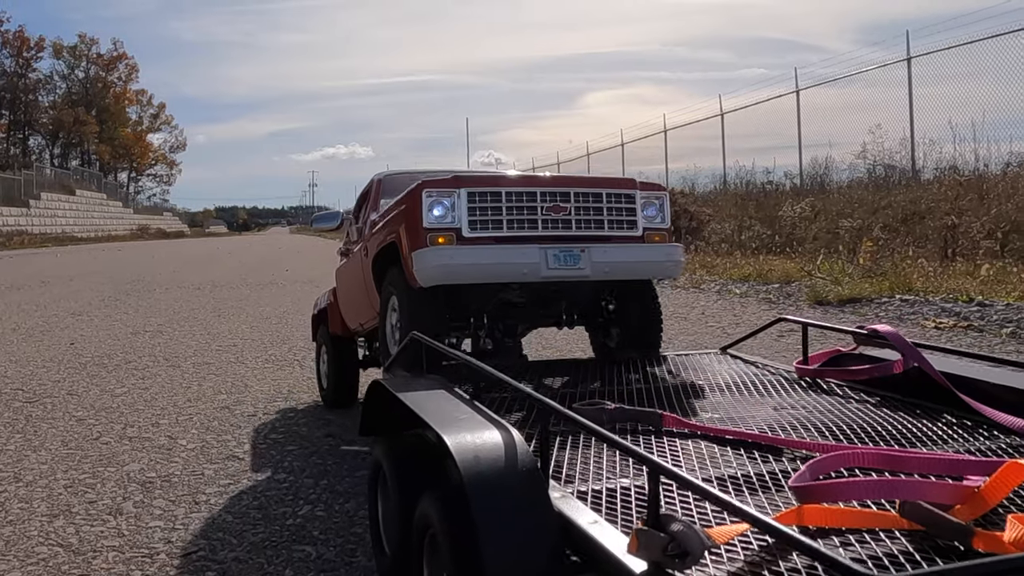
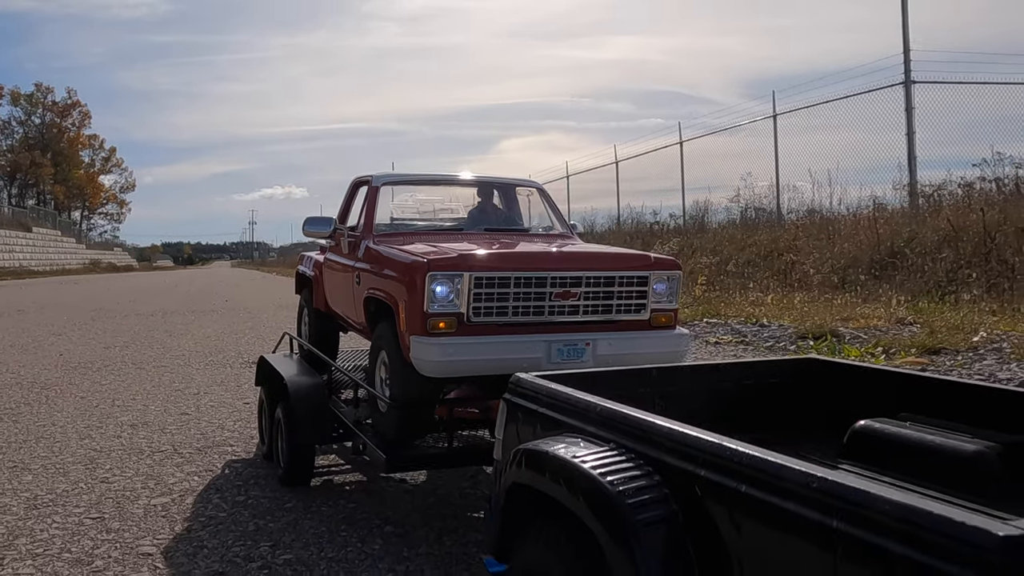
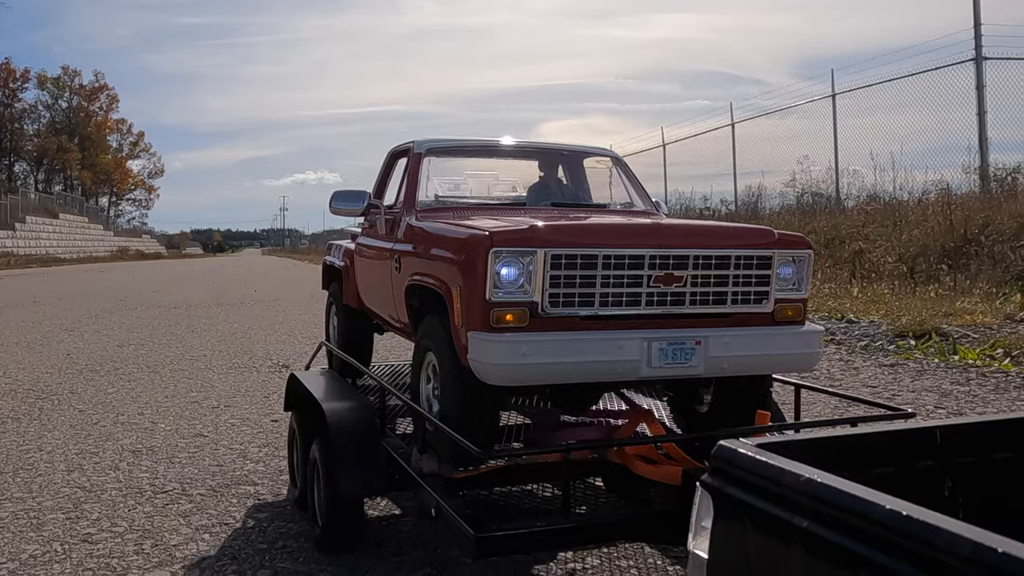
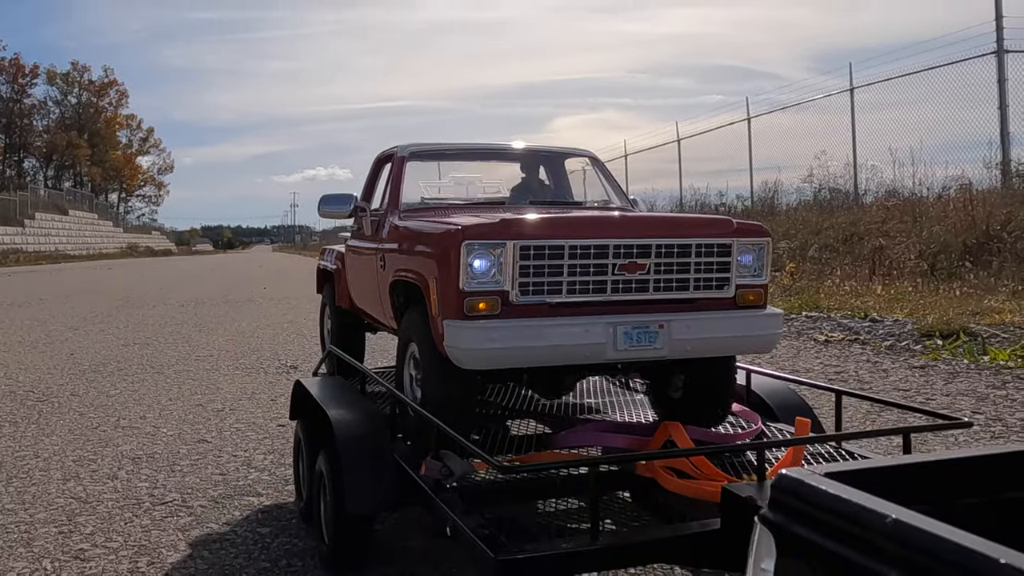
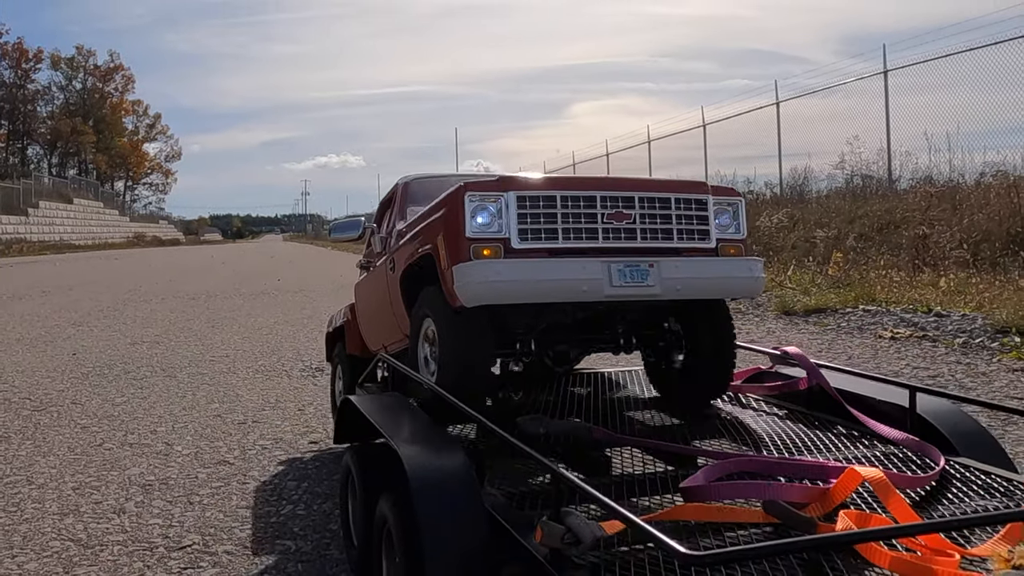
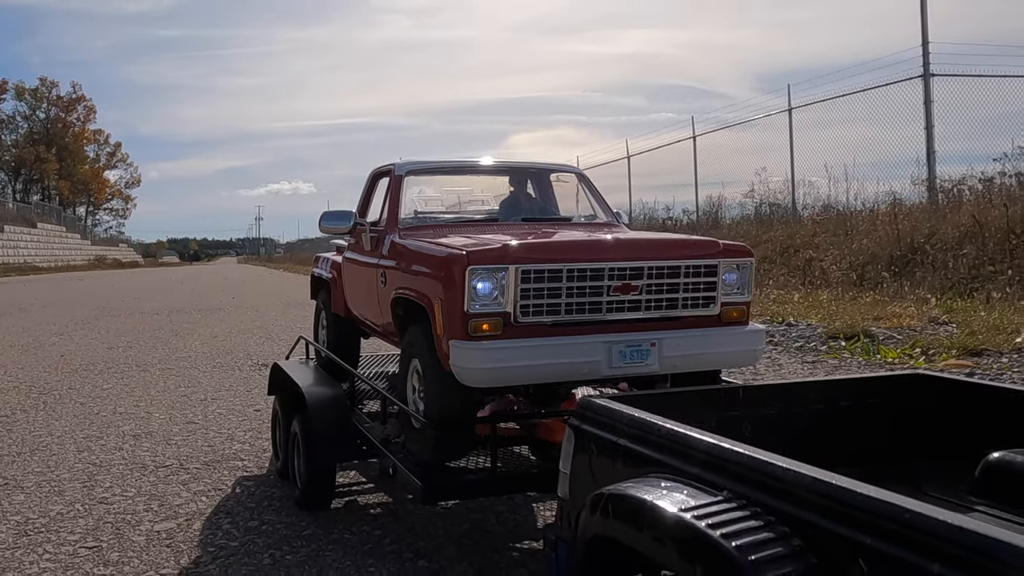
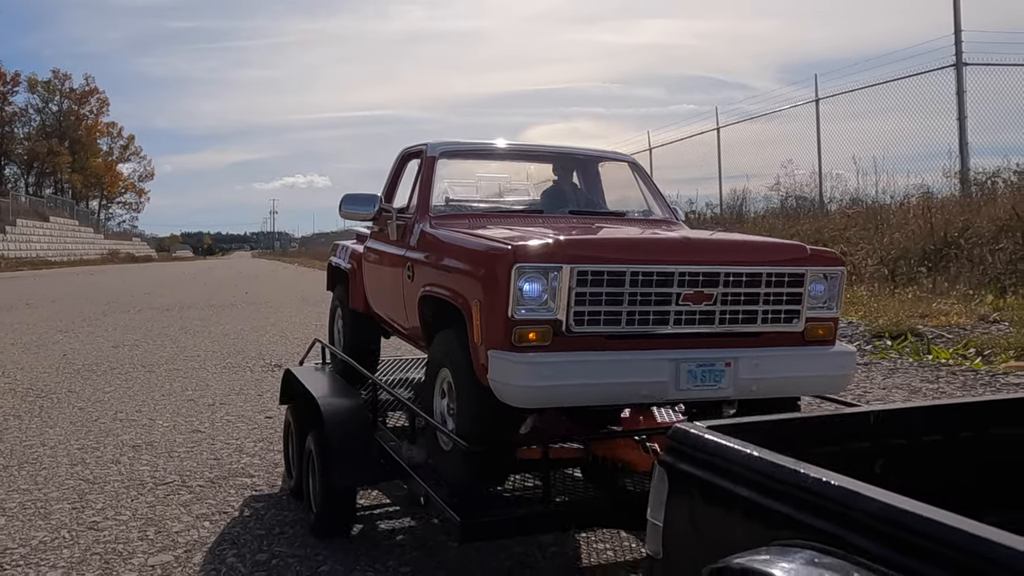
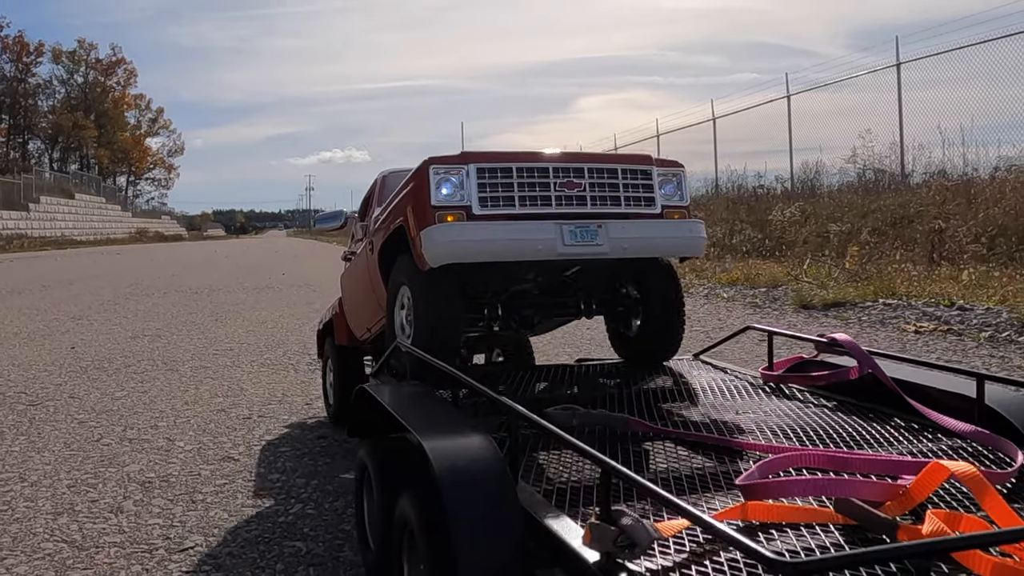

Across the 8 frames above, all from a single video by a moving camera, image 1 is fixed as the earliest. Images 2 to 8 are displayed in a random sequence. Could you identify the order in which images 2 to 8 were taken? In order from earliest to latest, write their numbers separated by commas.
8, 5, 4, 3, 7, 6, 2
